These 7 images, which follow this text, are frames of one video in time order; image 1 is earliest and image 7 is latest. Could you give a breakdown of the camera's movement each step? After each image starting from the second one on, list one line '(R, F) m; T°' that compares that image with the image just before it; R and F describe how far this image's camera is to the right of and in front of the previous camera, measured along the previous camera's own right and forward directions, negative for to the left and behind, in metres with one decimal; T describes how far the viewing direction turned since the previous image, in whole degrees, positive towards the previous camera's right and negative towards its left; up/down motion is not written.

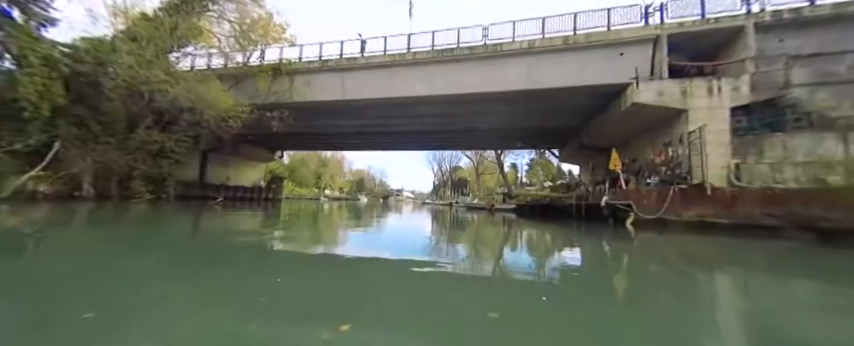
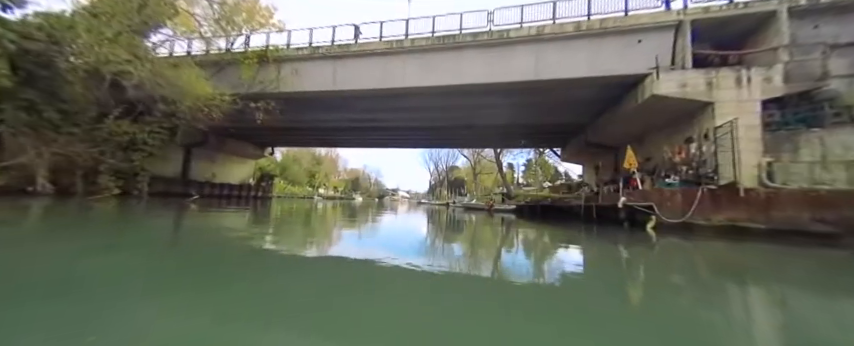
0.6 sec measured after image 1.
(-0.1, +0.8) m; +1°
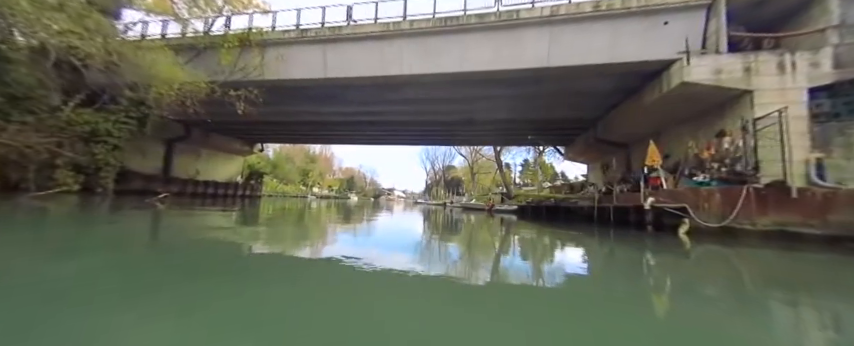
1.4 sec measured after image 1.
(-0.1, +0.9) m; +1°
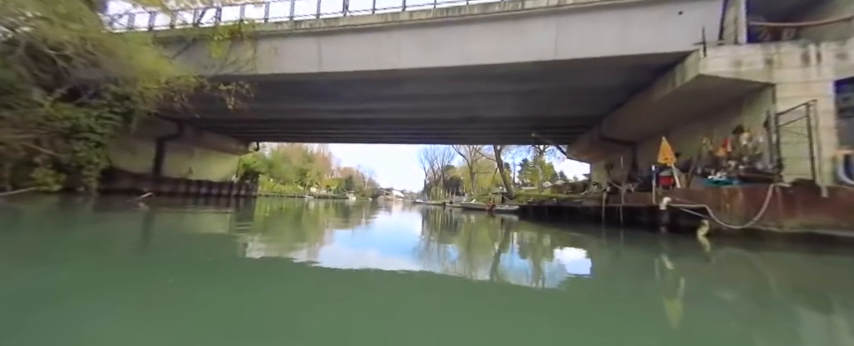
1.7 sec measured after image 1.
(0.0, +0.4) m; 0°
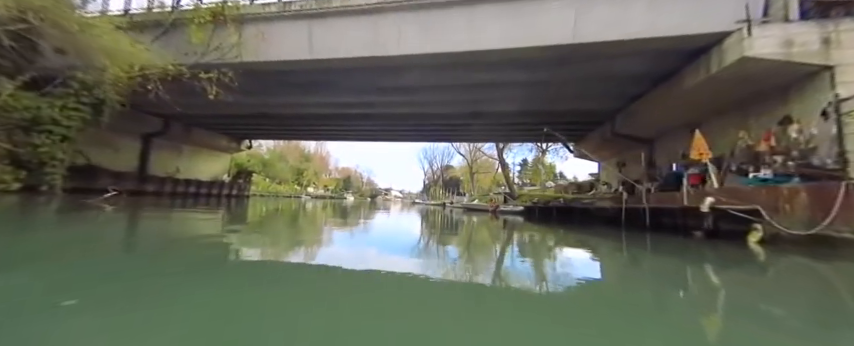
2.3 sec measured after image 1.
(-0.1, +0.8) m; 0°
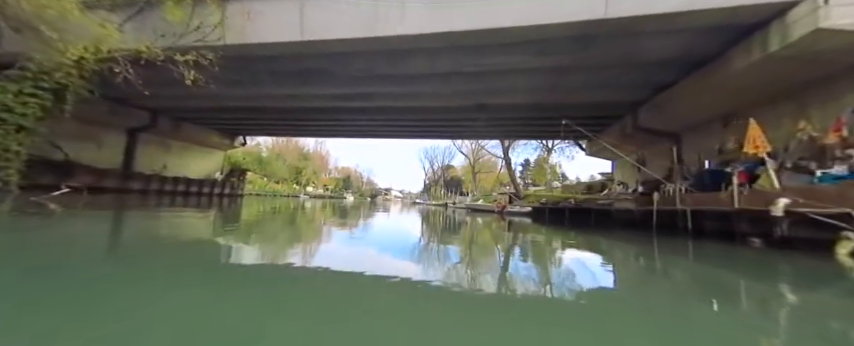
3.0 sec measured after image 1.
(-0.1, +0.9) m; 0°
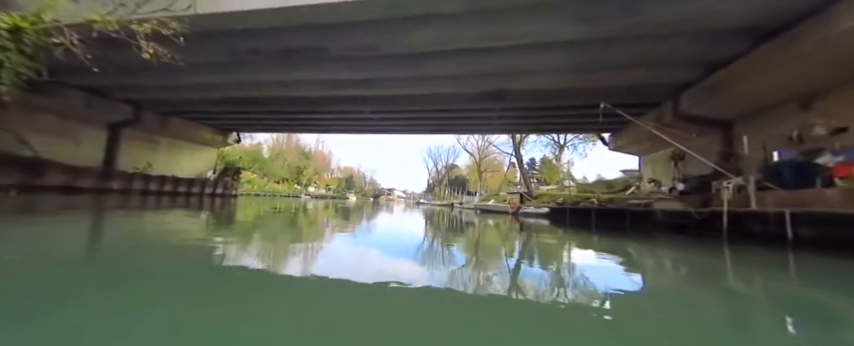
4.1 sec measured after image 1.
(-0.2, +1.2) m; -1°
